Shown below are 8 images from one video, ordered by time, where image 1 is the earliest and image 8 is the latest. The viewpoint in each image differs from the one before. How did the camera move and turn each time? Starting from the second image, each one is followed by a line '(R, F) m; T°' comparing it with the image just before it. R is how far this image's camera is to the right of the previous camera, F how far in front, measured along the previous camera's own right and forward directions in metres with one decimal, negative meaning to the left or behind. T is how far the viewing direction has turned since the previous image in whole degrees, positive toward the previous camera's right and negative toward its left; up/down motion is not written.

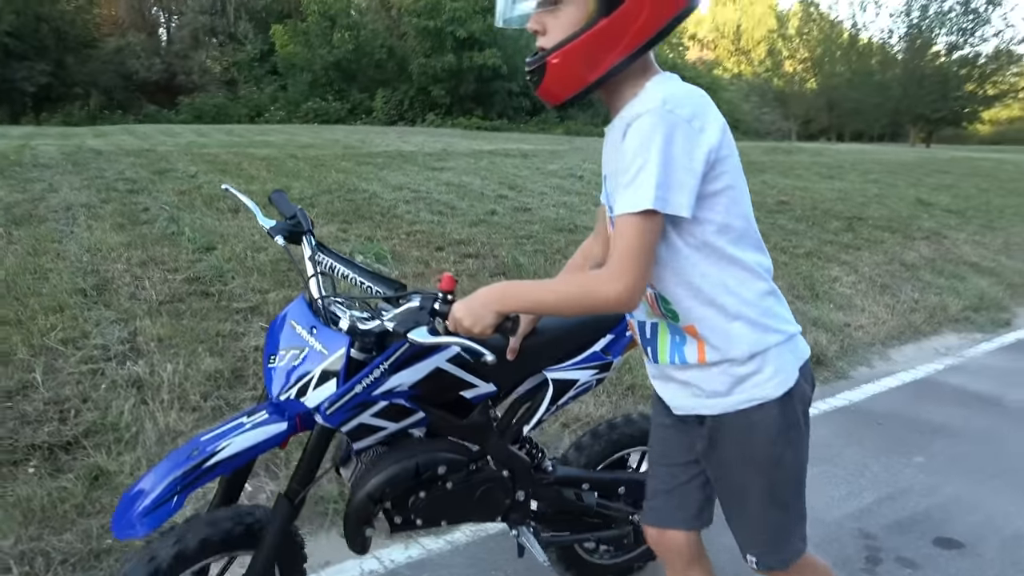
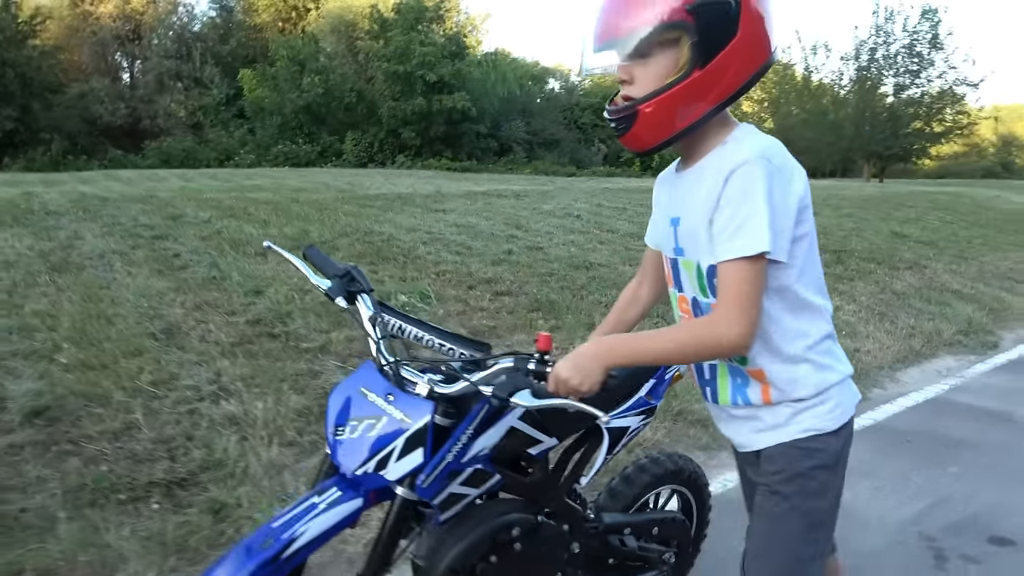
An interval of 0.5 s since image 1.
(-0.5, -0.2) m; +3°
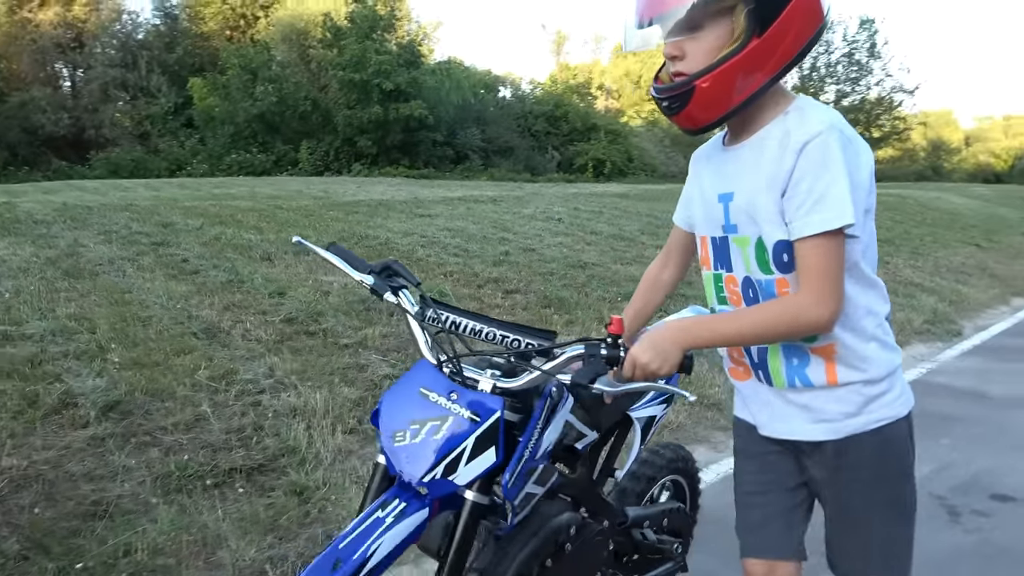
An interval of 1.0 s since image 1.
(-0.5, -0.2) m; +4°
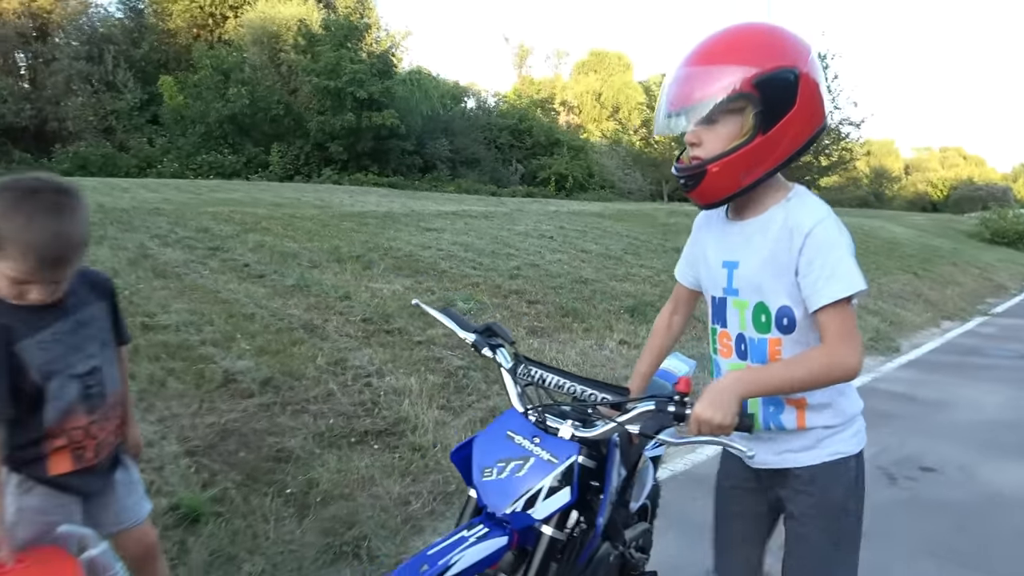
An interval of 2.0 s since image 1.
(-0.6, -1.0) m; +4°
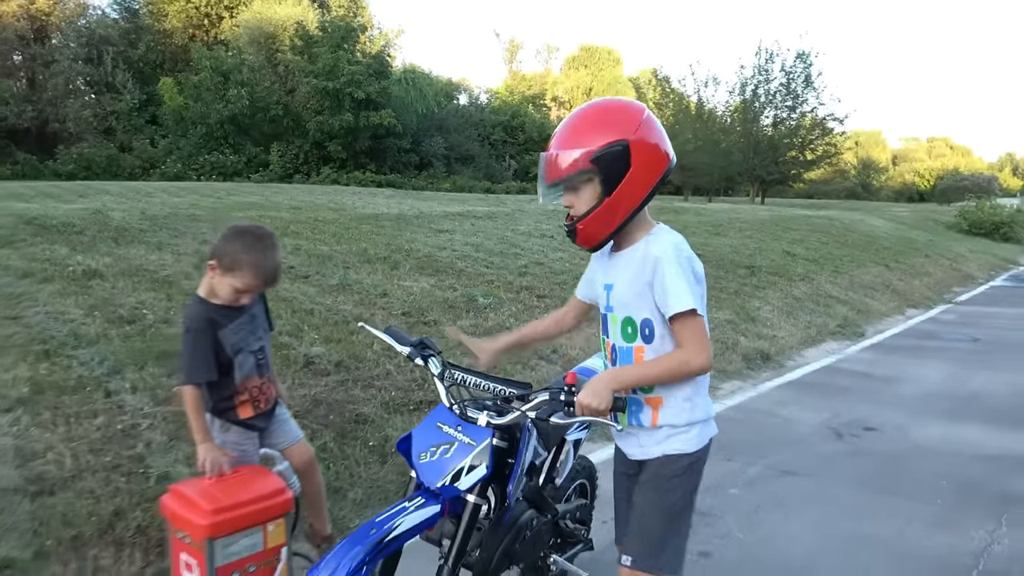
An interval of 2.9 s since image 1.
(-0.2, -1.0) m; +1°
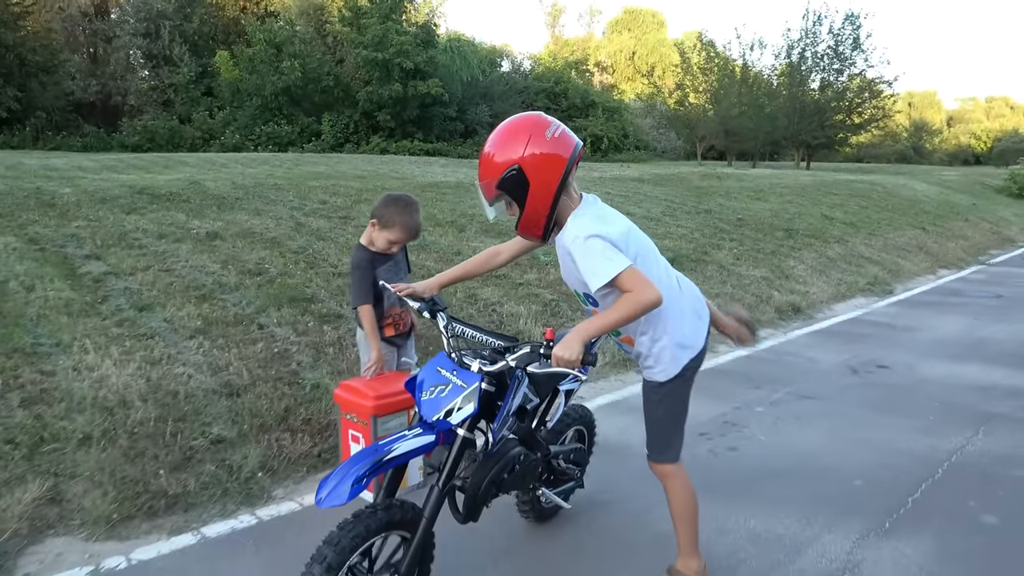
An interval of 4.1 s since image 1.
(-0.2, -1.0) m; -3°
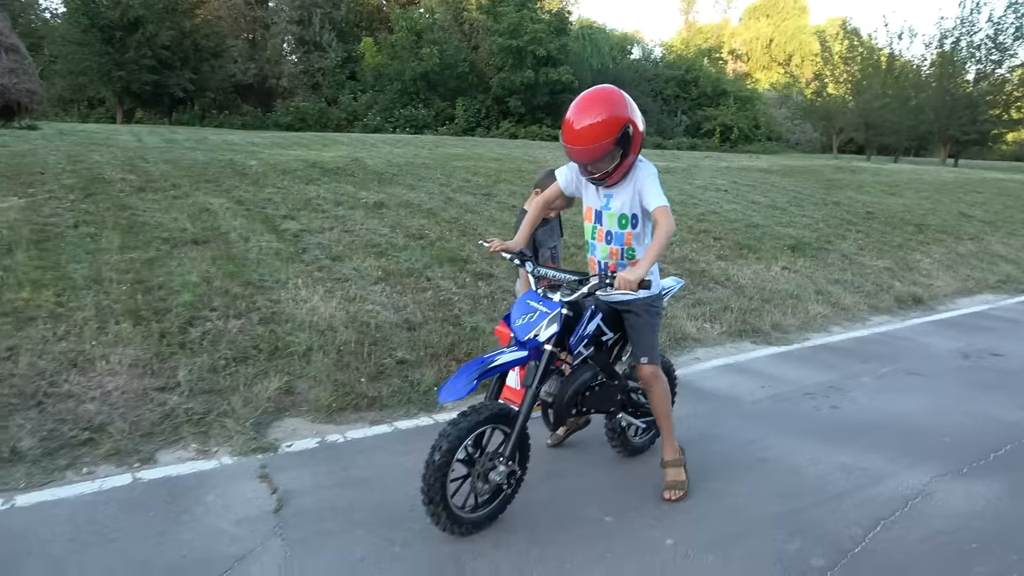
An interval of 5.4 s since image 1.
(-0.1, -0.9) m; -9°
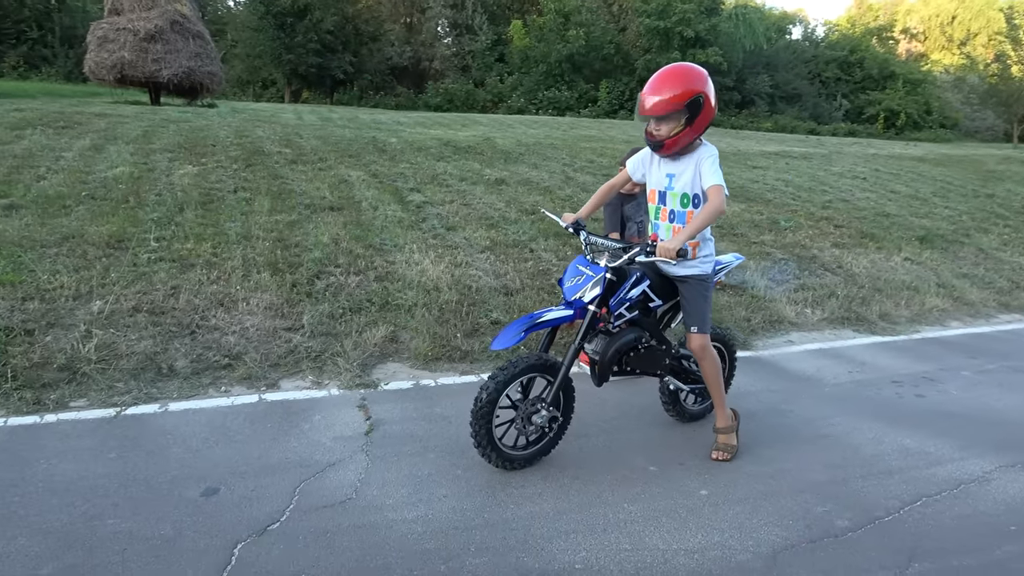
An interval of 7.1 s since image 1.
(+0.4, -0.4) m; -11°
